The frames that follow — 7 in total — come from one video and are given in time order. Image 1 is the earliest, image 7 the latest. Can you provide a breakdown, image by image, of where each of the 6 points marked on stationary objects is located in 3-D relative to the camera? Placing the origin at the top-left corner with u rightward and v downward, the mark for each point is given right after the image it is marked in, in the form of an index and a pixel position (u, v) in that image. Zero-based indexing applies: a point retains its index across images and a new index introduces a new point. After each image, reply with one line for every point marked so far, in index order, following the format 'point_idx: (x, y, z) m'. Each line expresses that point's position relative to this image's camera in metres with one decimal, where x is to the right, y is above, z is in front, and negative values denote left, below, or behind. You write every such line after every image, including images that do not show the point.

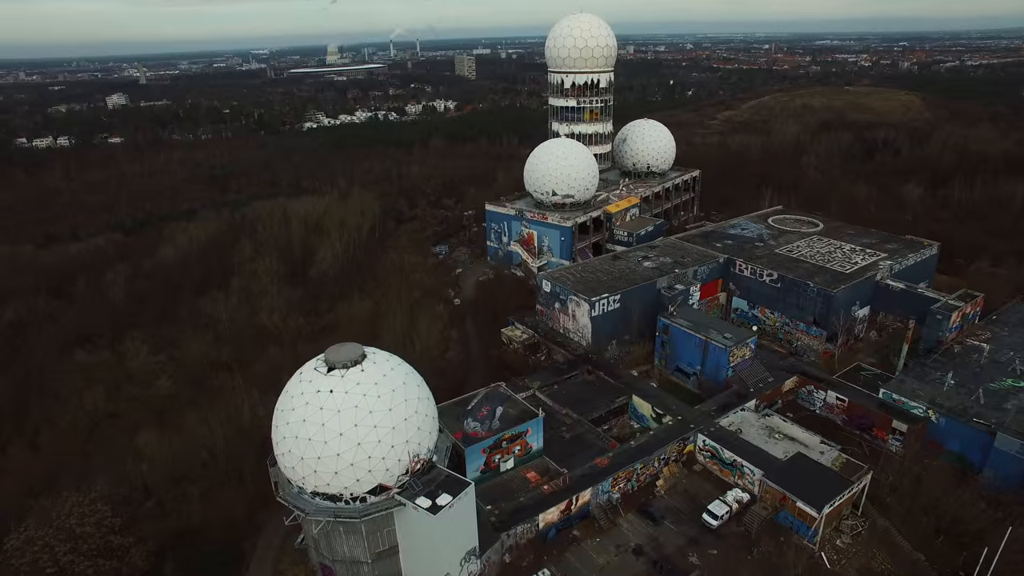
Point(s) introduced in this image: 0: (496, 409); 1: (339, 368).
0: (-0.5, -3.5, +18.6) m
1: (-3.7, -1.7, +14.0) m
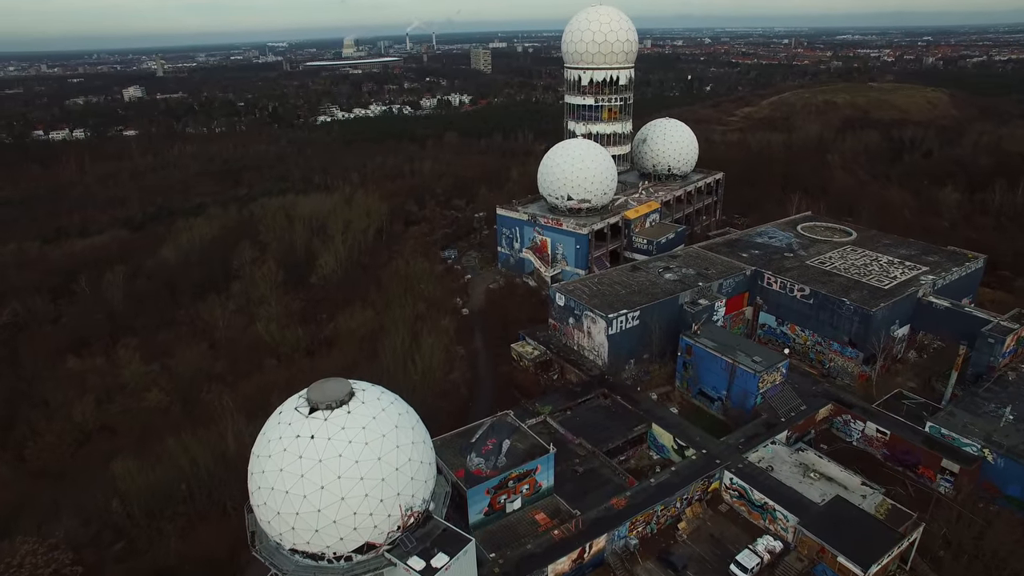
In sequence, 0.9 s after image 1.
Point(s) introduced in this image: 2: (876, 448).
0: (-0.3, -4.0, +16.9) m
1: (-3.6, -2.3, +12.3) m
2: (+10.8, -4.8, +19.5) m
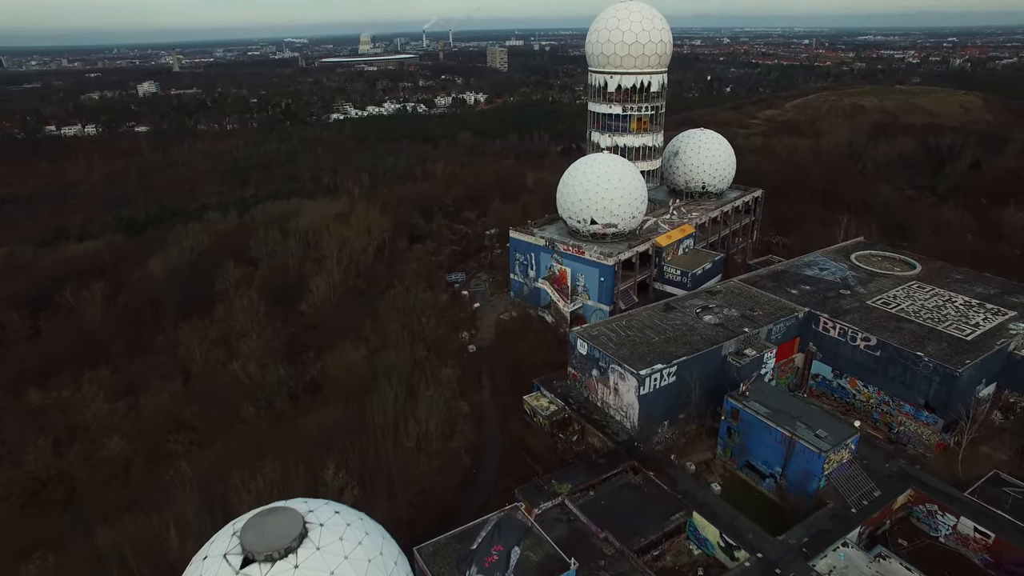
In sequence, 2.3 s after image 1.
0: (0.0, -5.4, +13.4) m
1: (-3.4, -3.7, +8.9) m
2: (+11.1, -6.3, +15.8) m
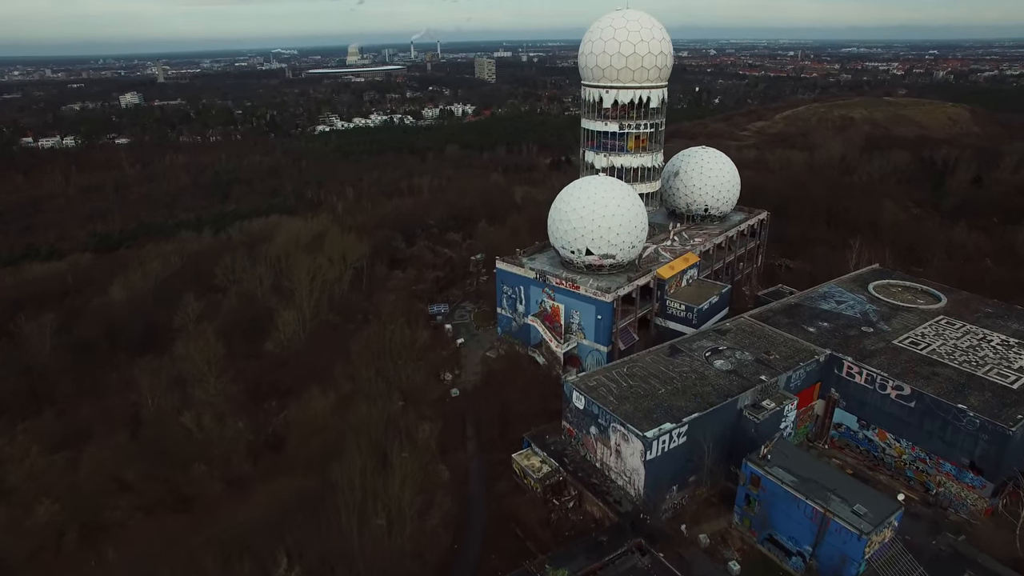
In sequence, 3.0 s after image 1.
0: (-0.3, -6.5, +10.8) m
1: (-3.6, -4.7, +6.3) m
2: (+10.8, -7.5, +13.3) m
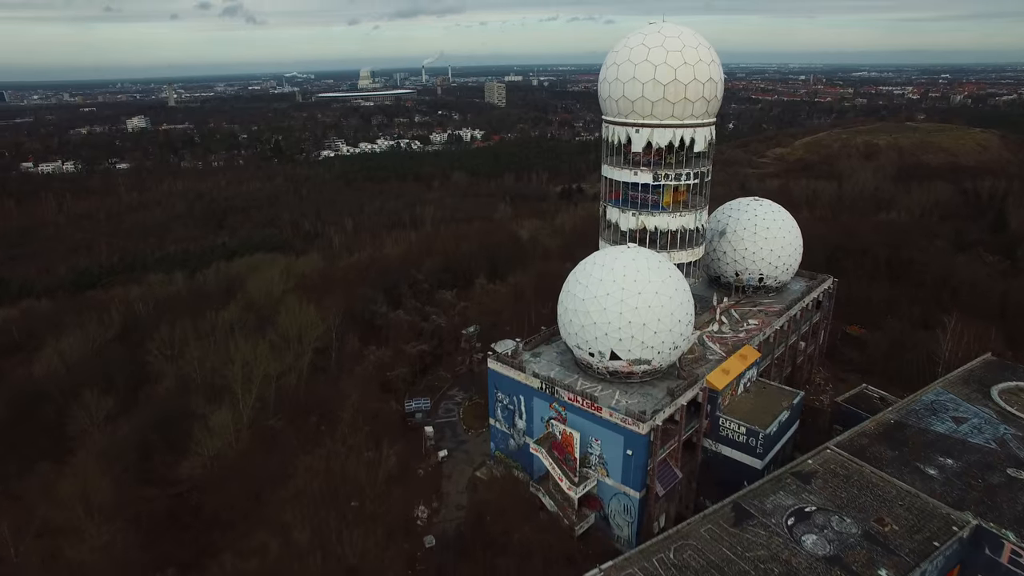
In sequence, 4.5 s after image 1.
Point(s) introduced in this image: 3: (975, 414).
0: (-0.6, -9.0, +4.3) m
1: (-4.0, -7.1, -0.1) m
2: (+10.5, -10.1, +6.6) m
3: (+12.4, -3.4, +17.6) m
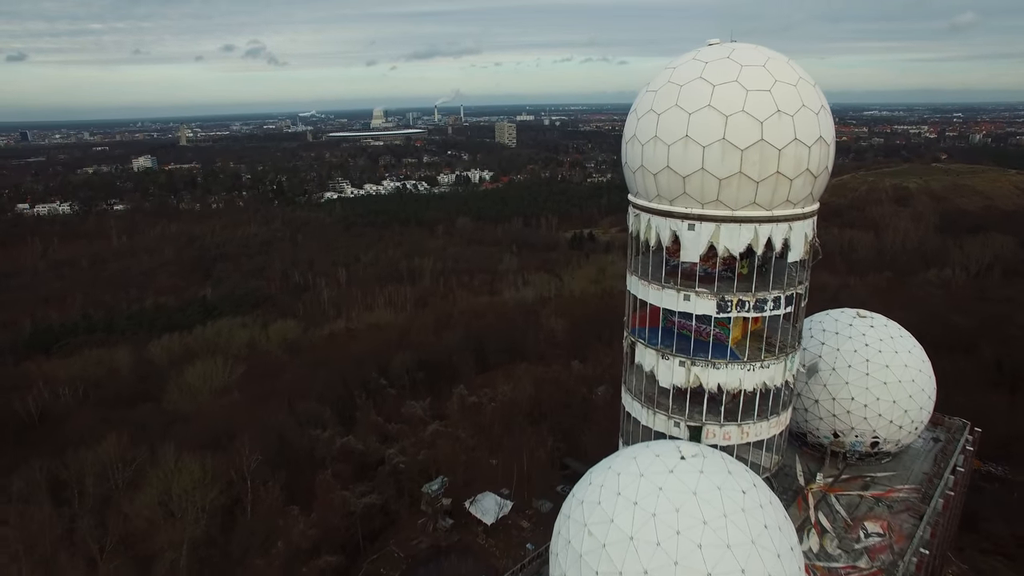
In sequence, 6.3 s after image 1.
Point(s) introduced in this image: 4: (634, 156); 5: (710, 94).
0: (-1.6, -11.7, -4.1) m
1: (-5.0, -9.4, -8.4) m
2: (+9.6, -12.9, -2.1) m
3: (+11.7, -6.9, +9.3) m
4: (+2.2, +2.2, +11.7) m
5: (+3.1, +3.1, +10.7) m
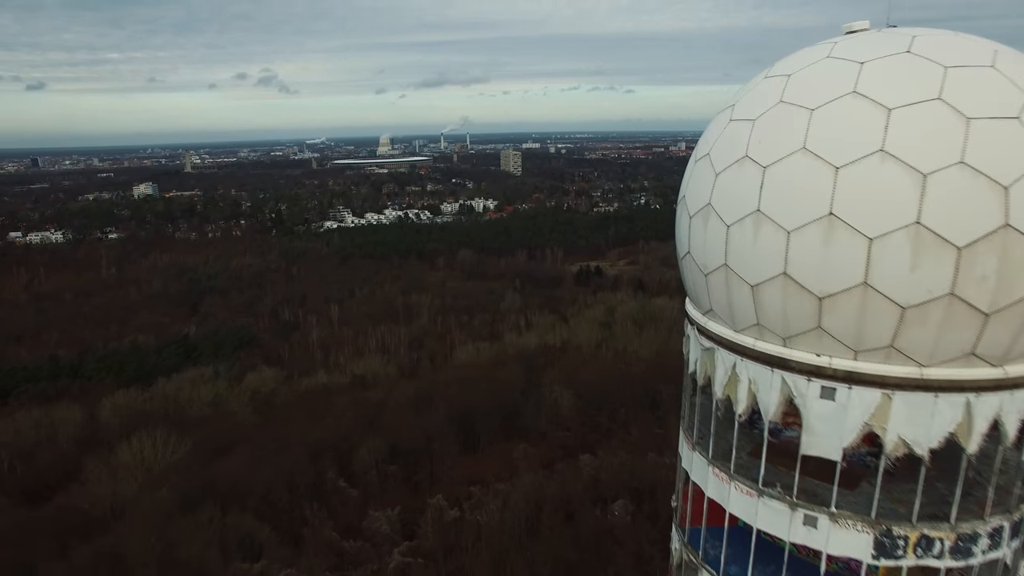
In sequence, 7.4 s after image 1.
0: (-2.2, -12.9, -10.0) m
1: (-5.6, -10.5, -14.1) m
2: (+9.0, -14.3, -8.1) m
3: (+11.3, -8.7, +3.4) m
4: (+1.8, +0.3, +6.3) m
5: (+2.8, +1.2, +5.3) m
